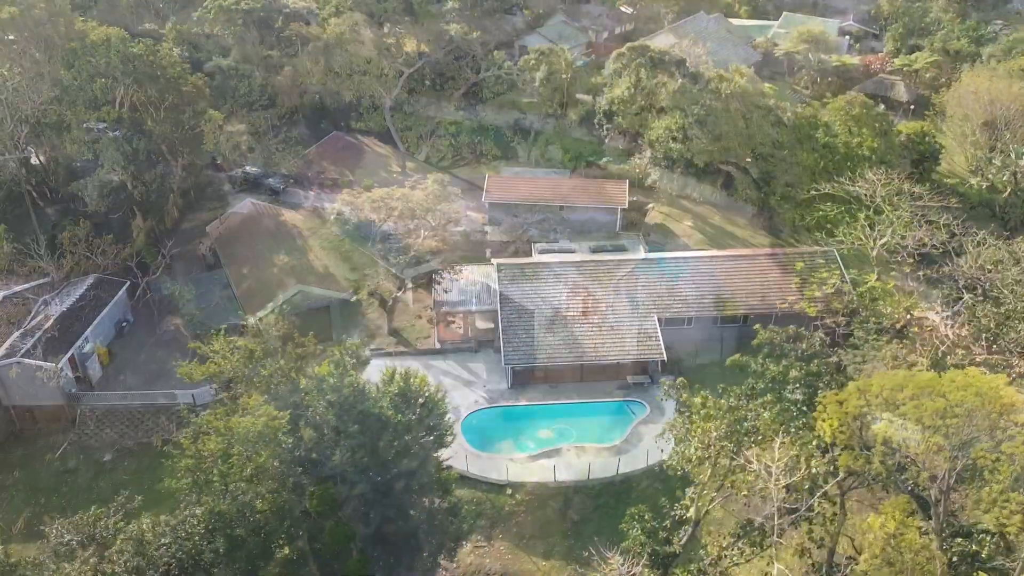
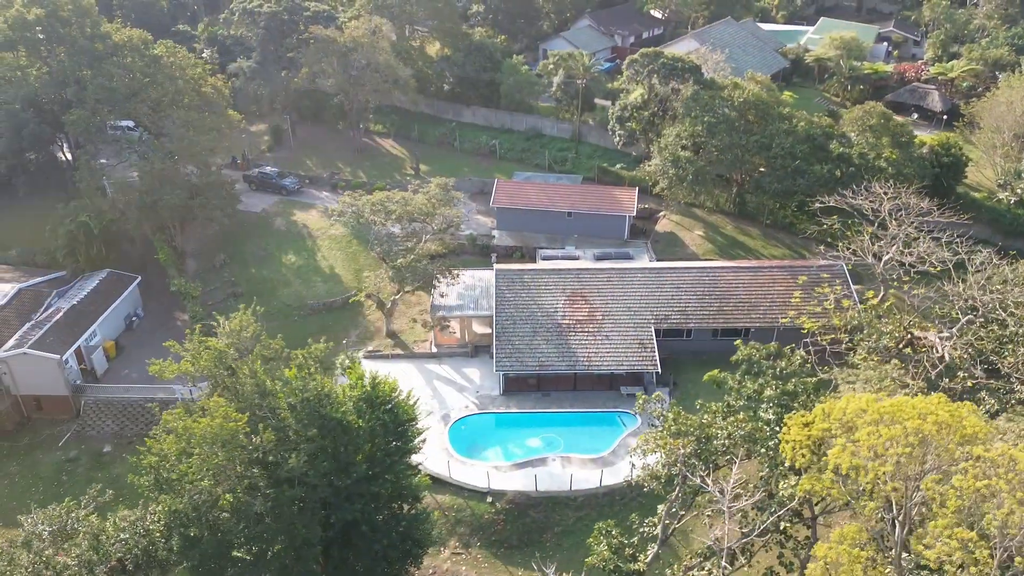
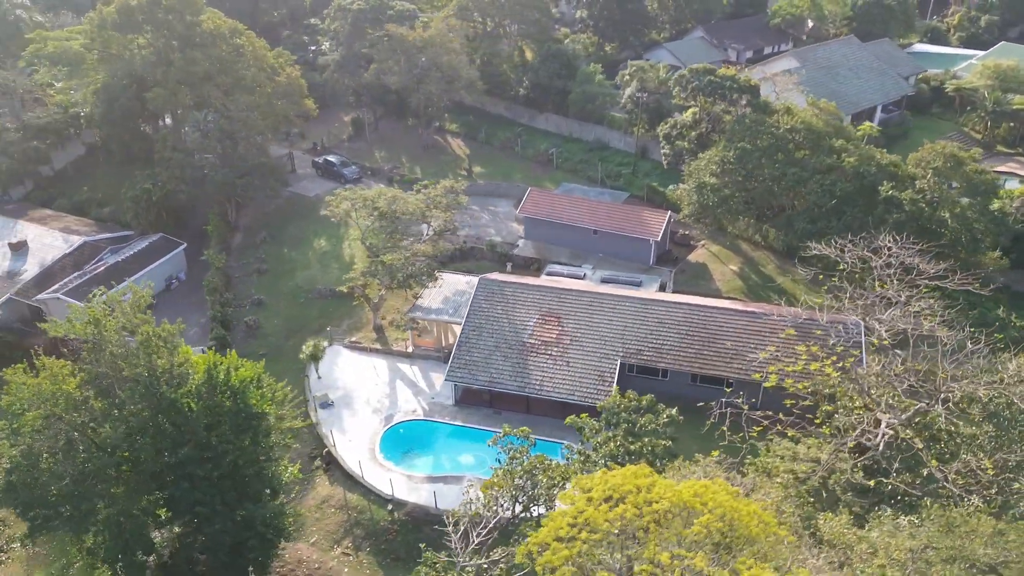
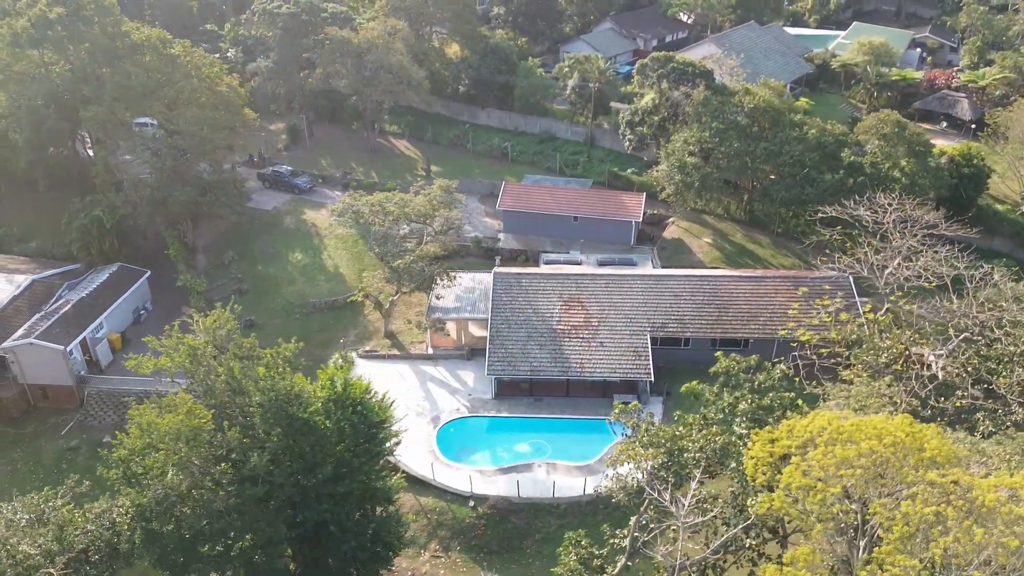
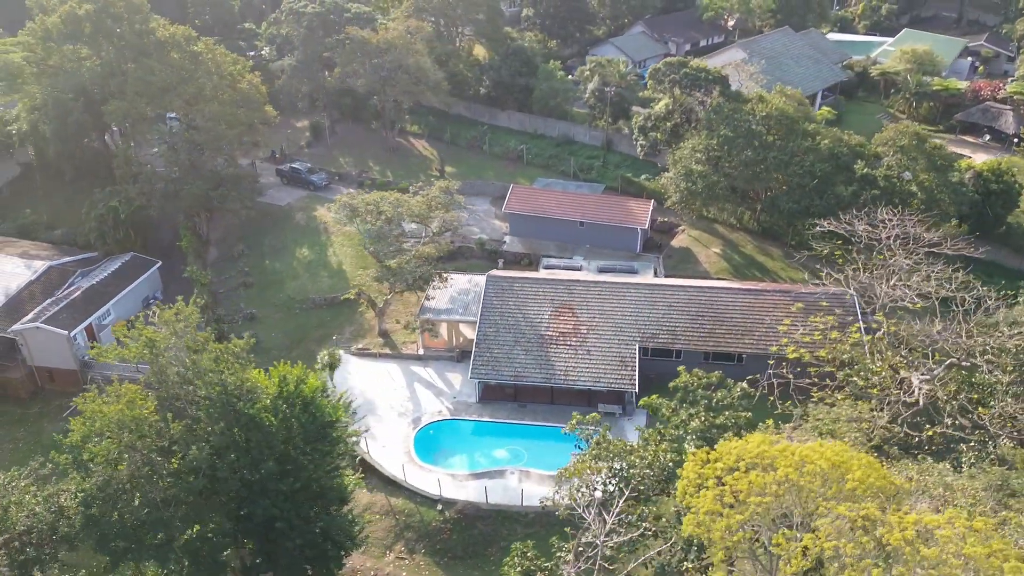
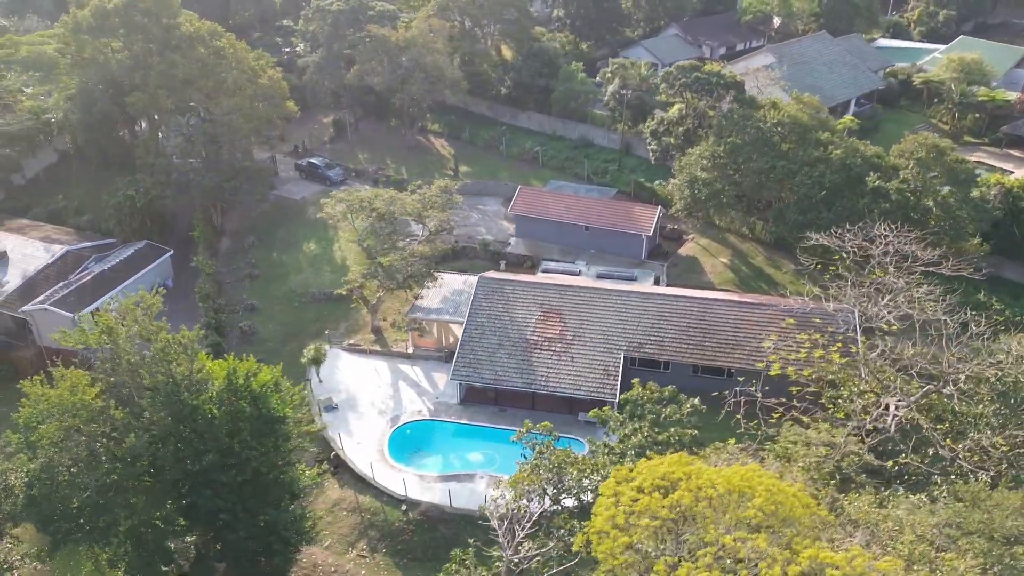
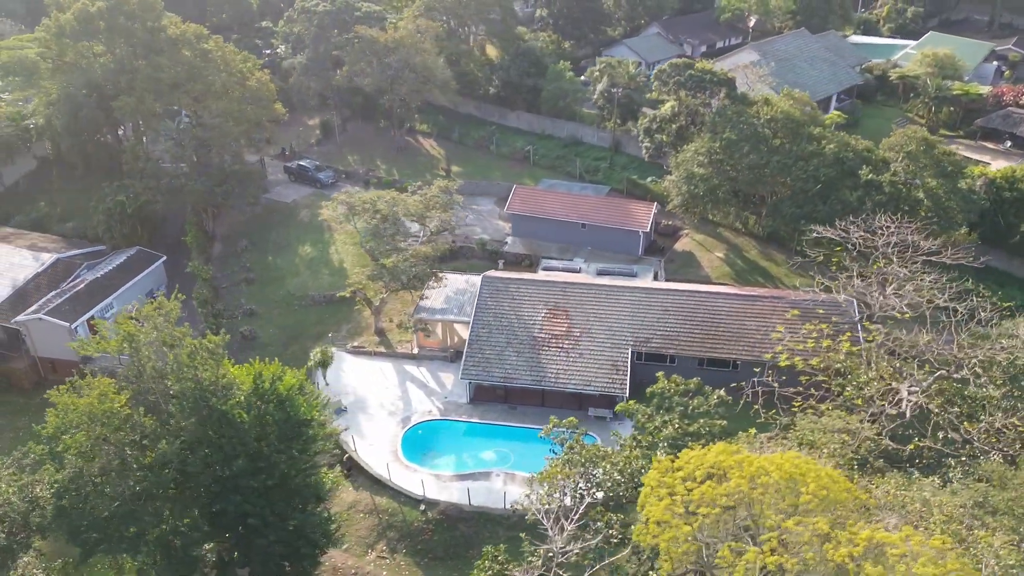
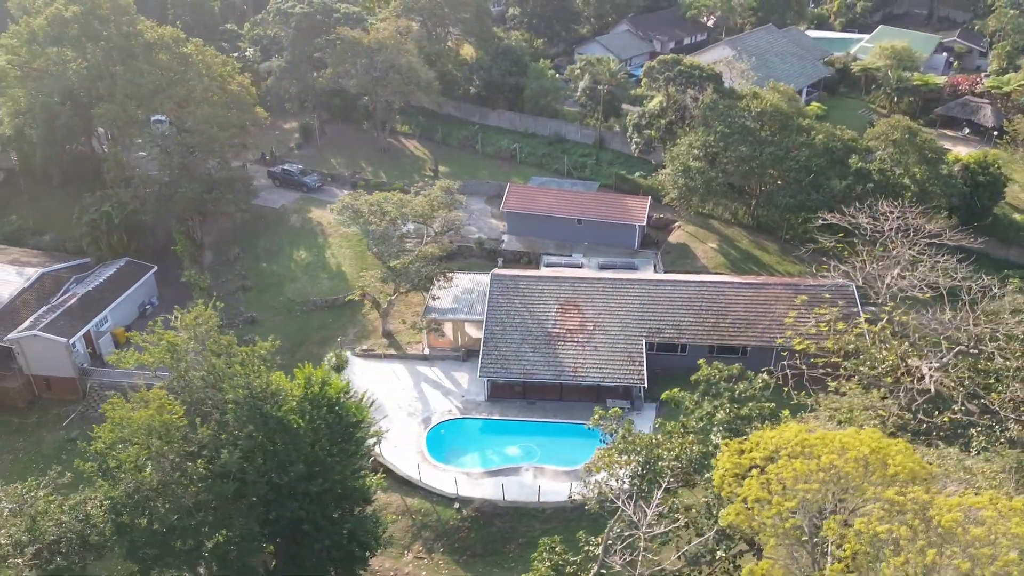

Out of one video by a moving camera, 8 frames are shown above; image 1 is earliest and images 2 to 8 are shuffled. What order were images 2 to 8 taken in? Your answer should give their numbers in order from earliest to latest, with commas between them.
2, 4, 8, 5, 7, 6, 3
